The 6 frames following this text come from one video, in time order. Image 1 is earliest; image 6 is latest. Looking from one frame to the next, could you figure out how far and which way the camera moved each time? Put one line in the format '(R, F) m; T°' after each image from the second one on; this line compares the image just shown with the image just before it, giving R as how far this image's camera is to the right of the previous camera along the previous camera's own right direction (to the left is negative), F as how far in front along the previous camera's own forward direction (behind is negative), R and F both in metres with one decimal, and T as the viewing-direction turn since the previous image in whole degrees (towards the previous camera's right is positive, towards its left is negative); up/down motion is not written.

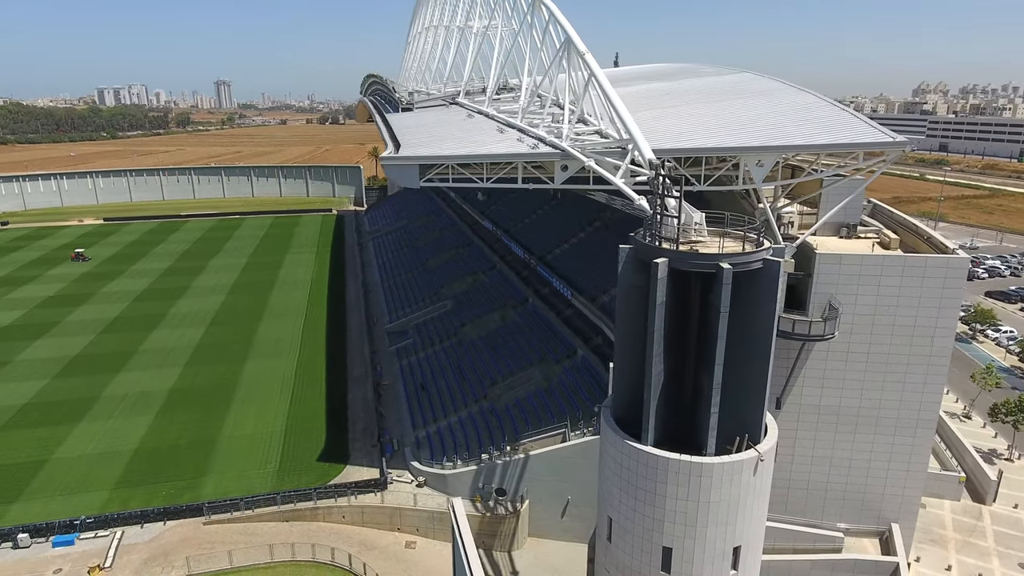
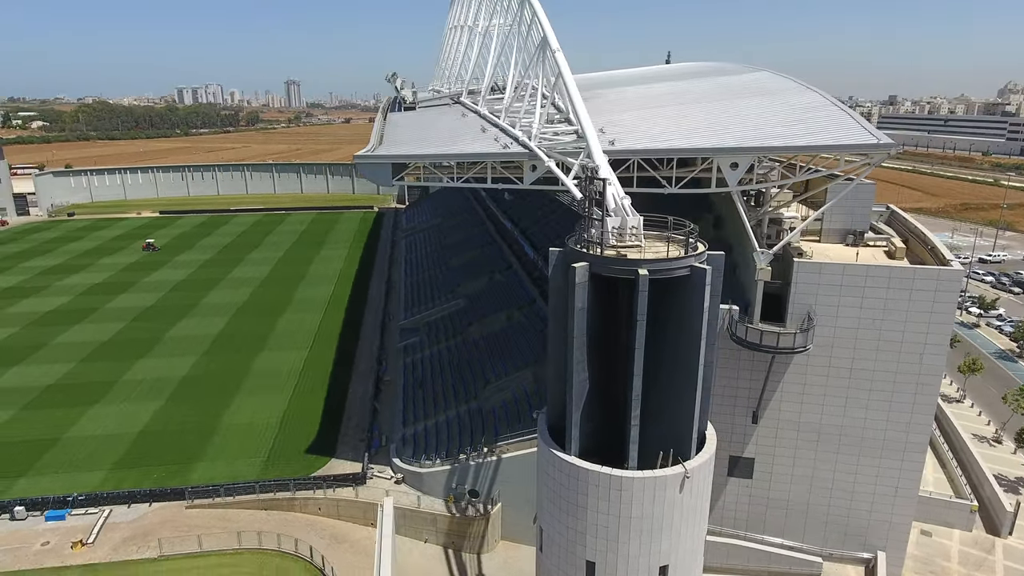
(+2.3, +0.3) m; -5°
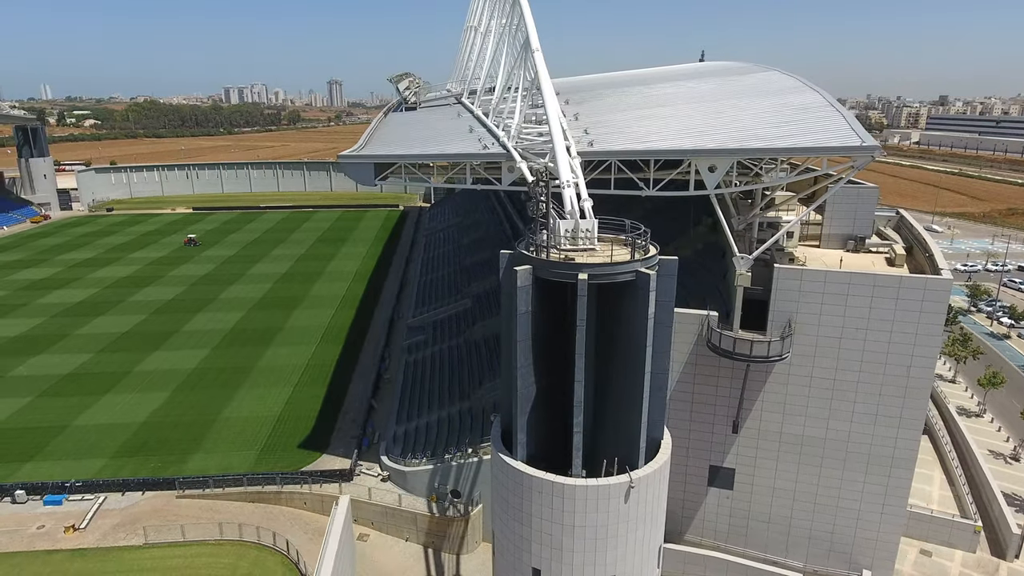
(+1.5, +0.1) m; -3°
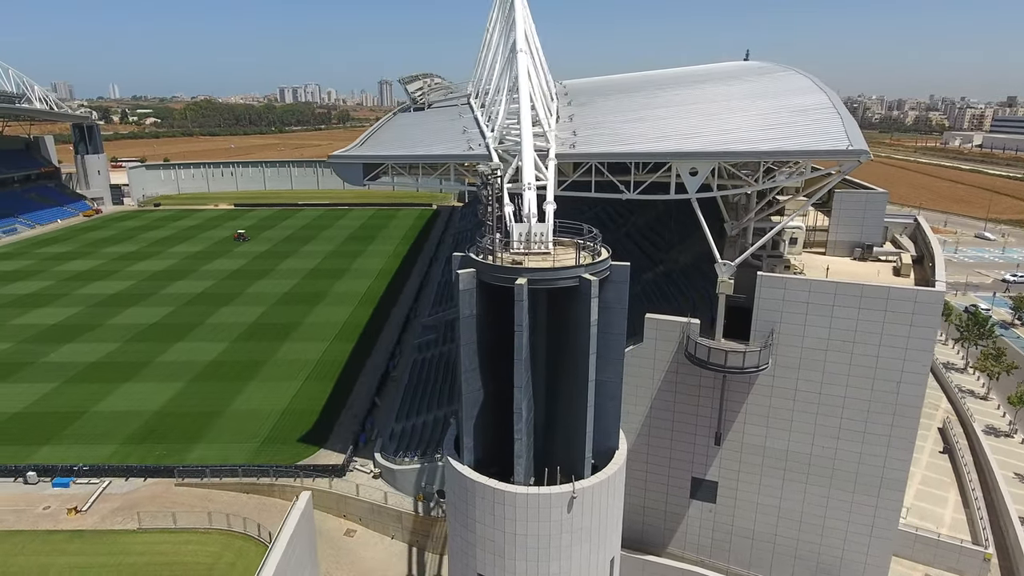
(+1.6, +0.2) m; -4°
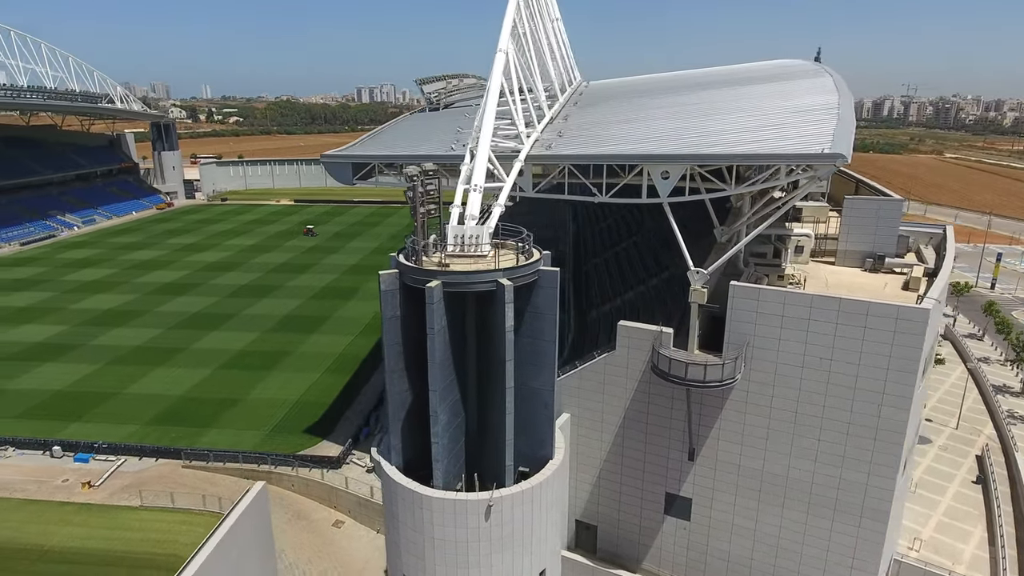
(+2.3, +0.3) m; -6°
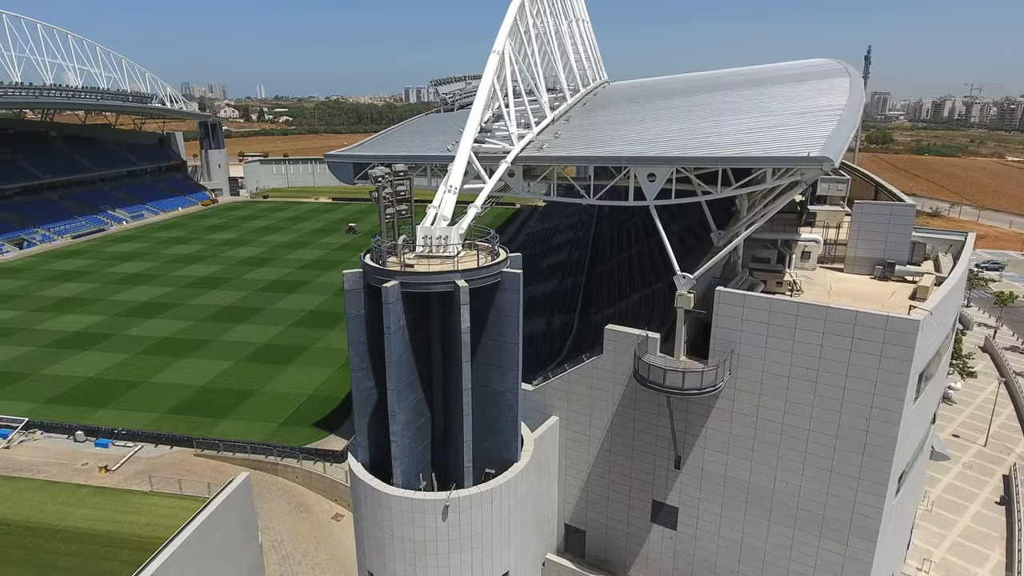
(+1.3, 0.0) m; -4°
